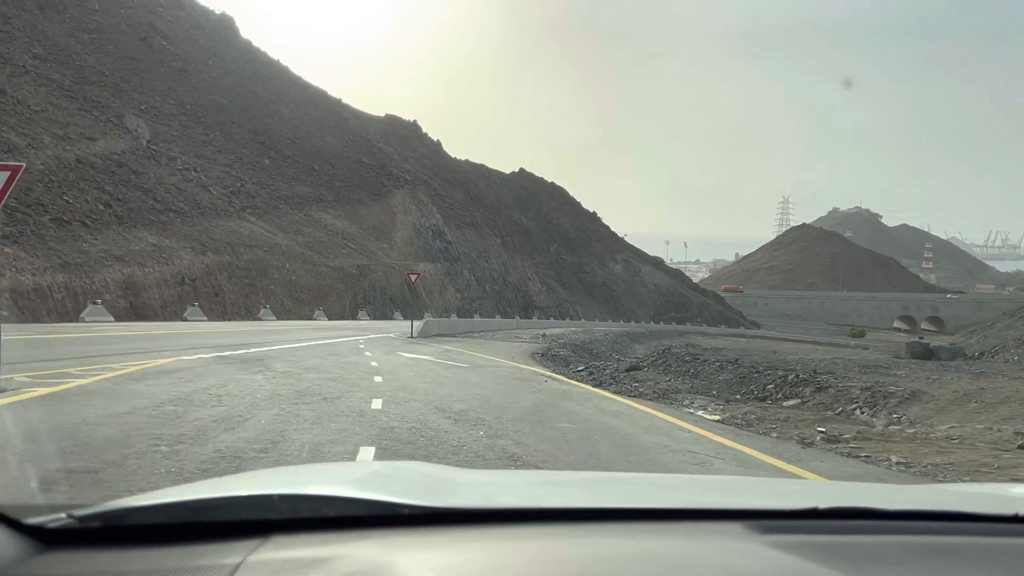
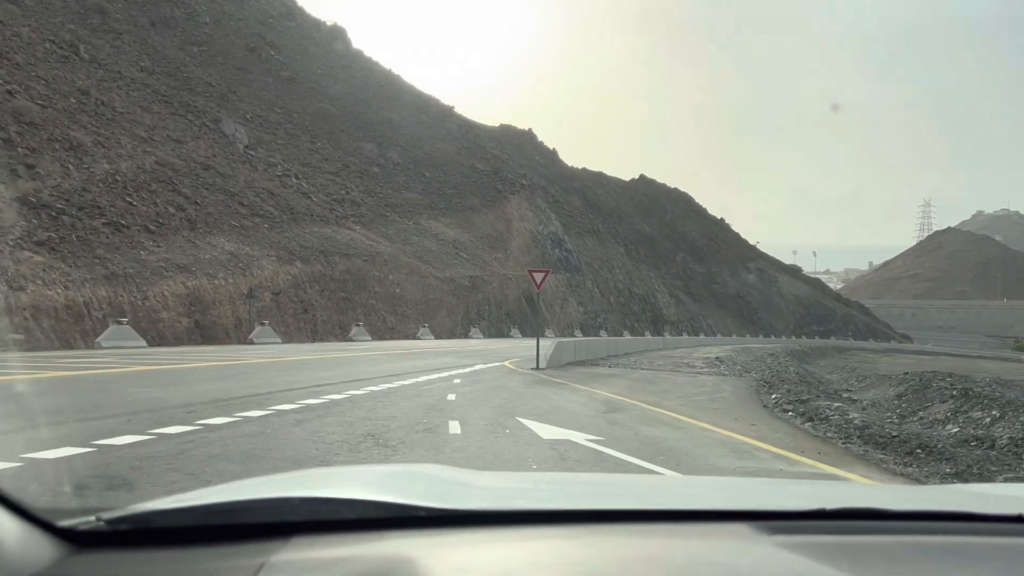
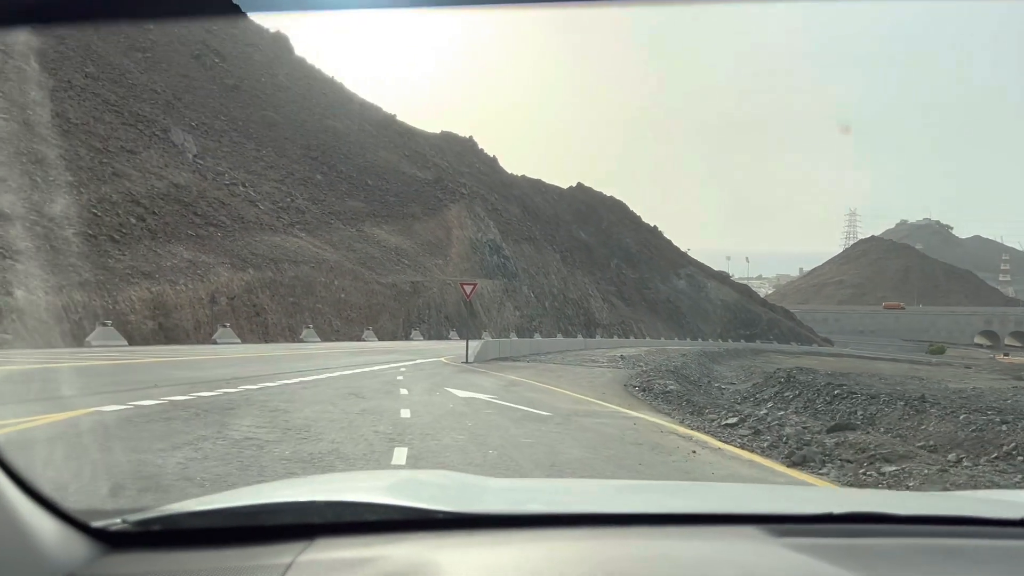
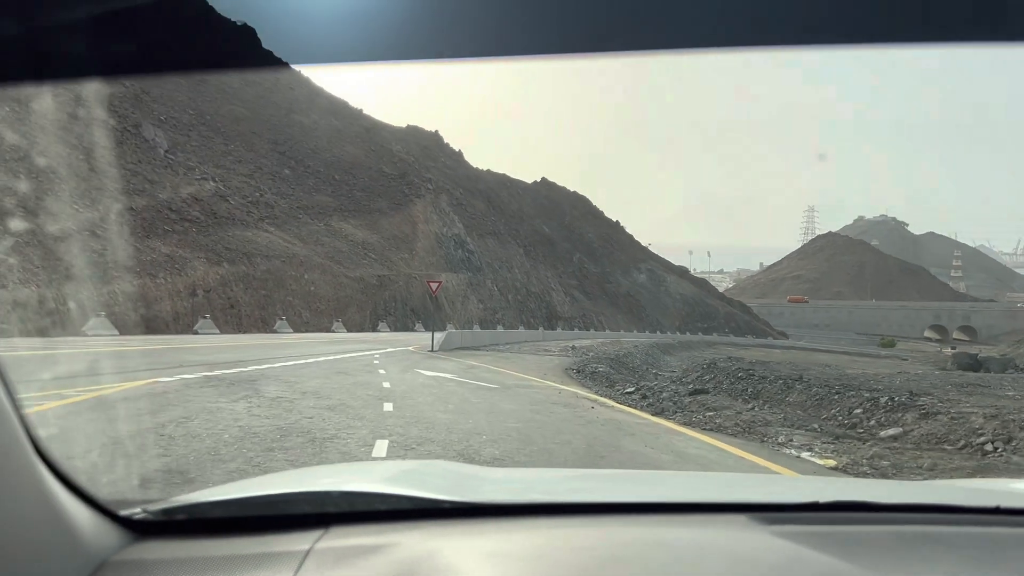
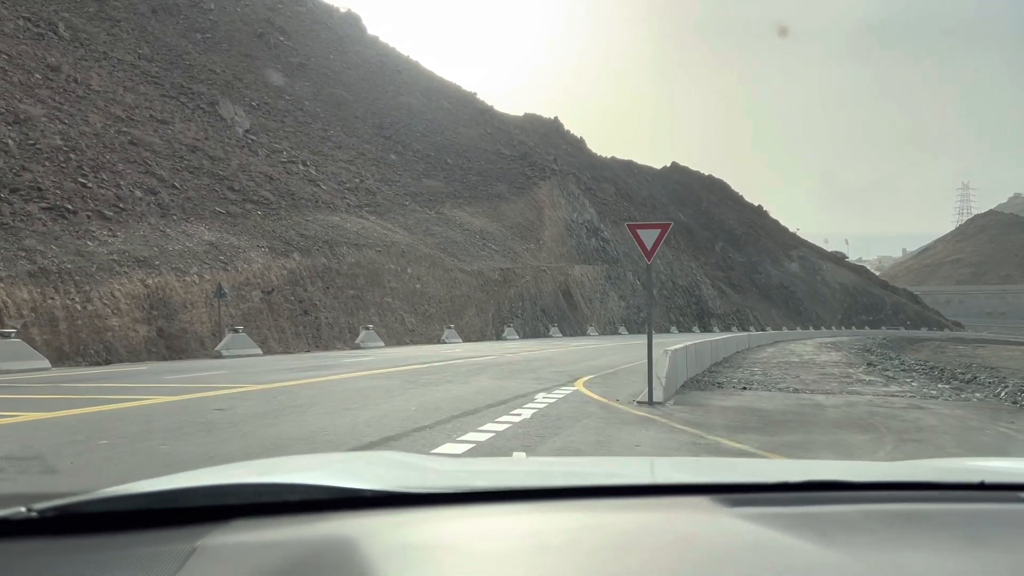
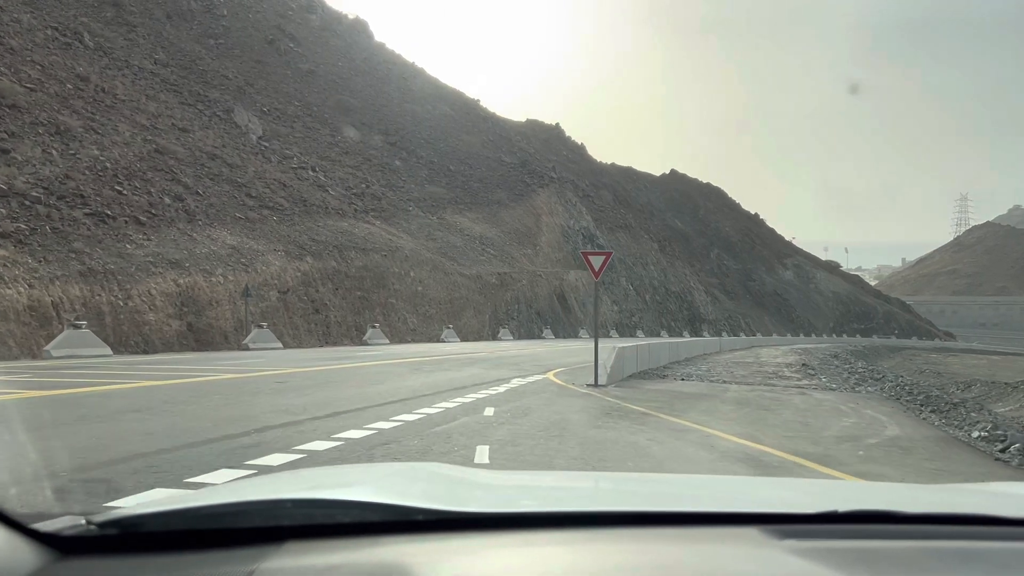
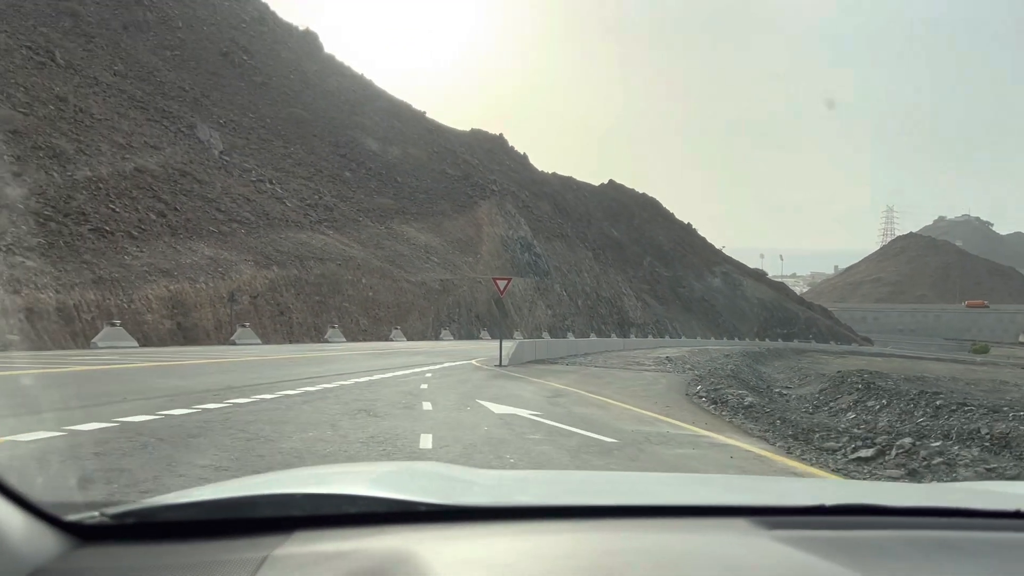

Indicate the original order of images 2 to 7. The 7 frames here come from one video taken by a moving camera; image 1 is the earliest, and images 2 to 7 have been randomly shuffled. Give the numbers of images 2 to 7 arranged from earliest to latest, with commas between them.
4, 3, 7, 2, 6, 5
